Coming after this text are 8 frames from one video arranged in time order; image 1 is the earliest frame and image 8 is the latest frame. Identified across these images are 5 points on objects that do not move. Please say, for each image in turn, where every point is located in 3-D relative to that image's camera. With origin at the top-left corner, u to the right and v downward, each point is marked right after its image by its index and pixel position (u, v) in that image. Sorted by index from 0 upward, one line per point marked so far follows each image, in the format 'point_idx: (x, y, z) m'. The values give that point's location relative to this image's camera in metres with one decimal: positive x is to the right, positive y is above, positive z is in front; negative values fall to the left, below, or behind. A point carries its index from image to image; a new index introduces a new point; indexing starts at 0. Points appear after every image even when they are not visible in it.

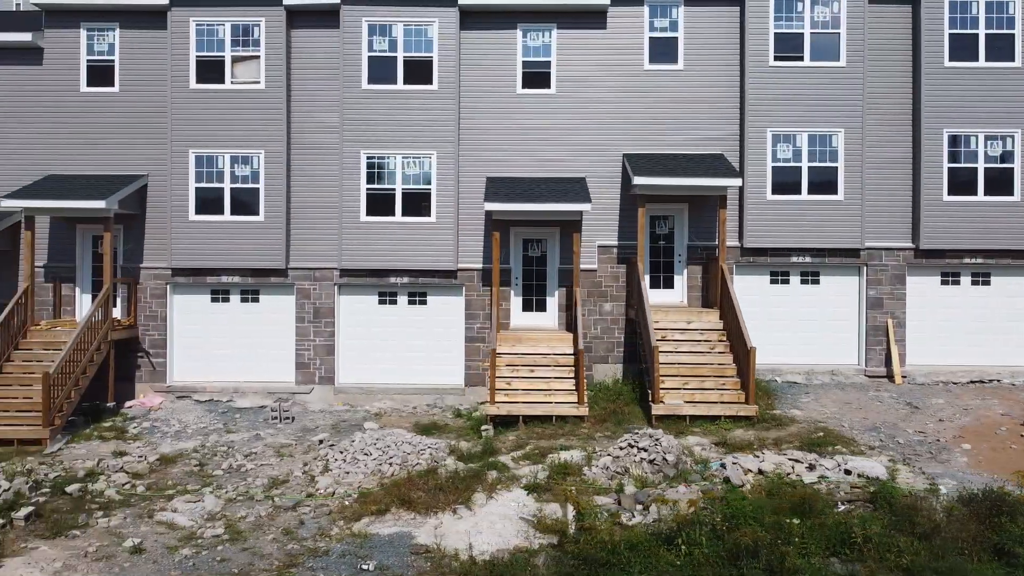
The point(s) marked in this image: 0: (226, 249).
0: (-6.4, +0.9, +15.4) m
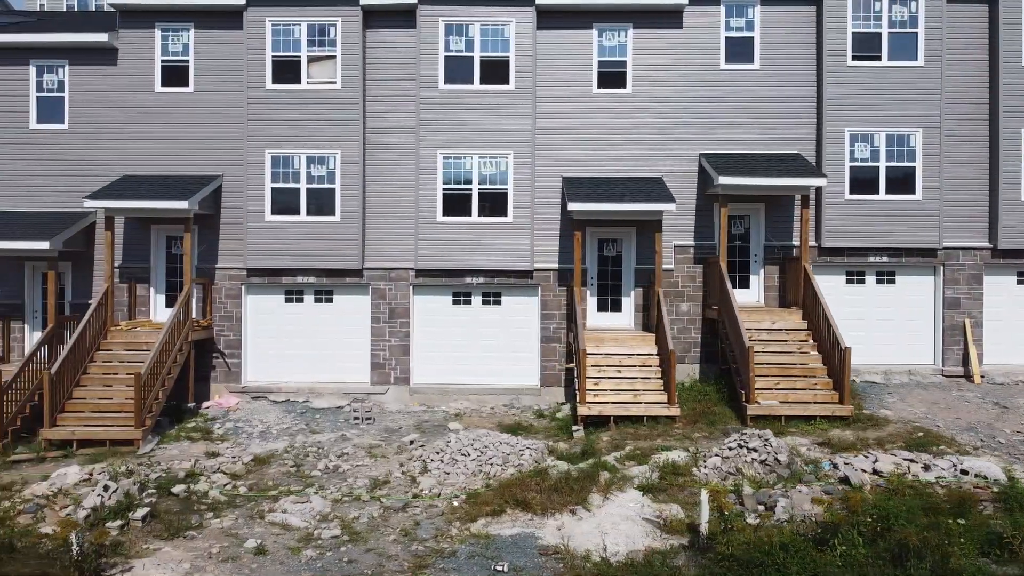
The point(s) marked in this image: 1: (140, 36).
0: (-4.7, +0.9, +15.4) m
1: (-8.4, +5.7, +15.7) m
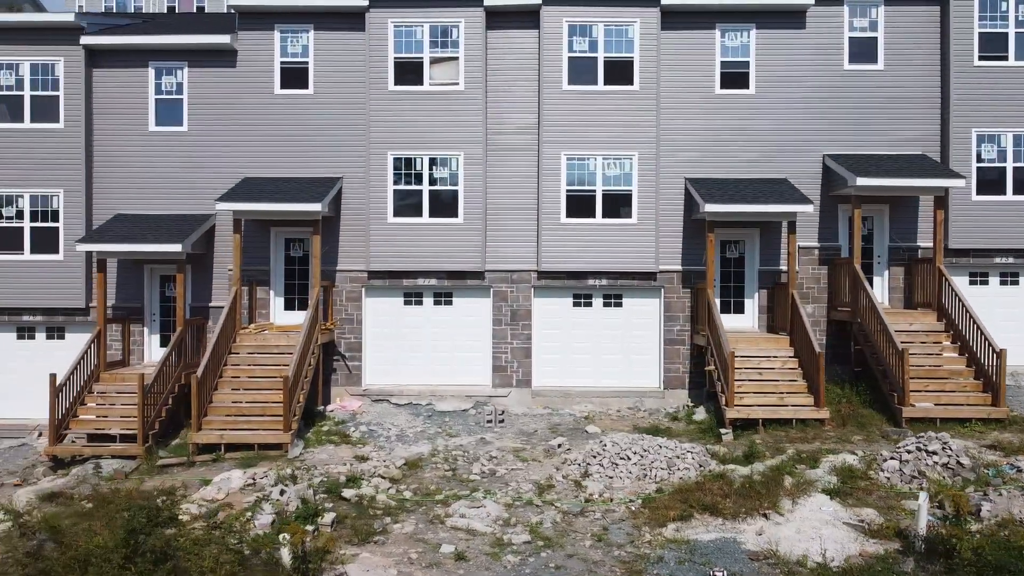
0: (-2.0, +0.8, +15.4) m
1: (-5.7, +5.7, +15.6) m
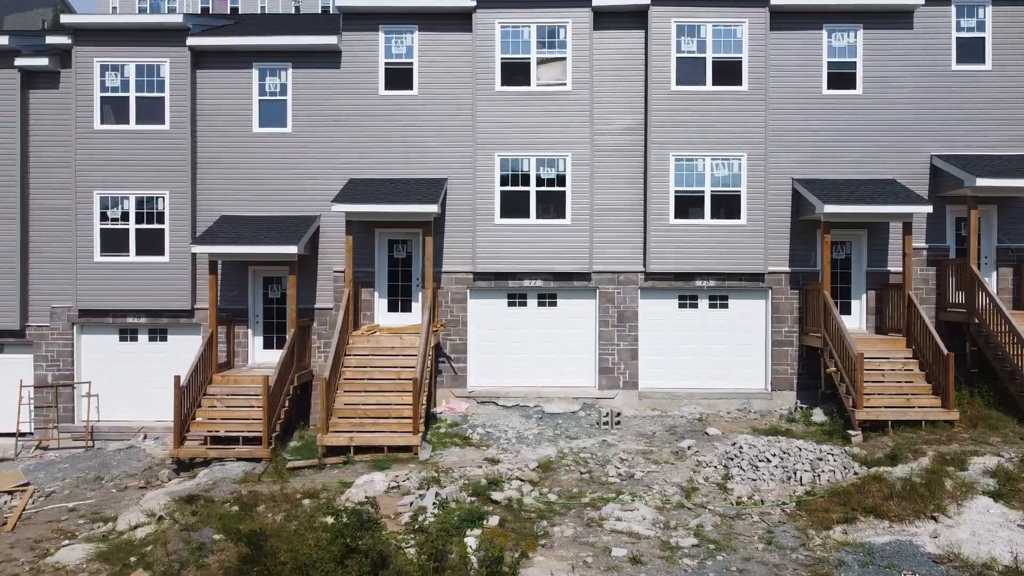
0: (+0.4, +0.8, +15.3) m
1: (-3.3, +5.6, +15.6) m
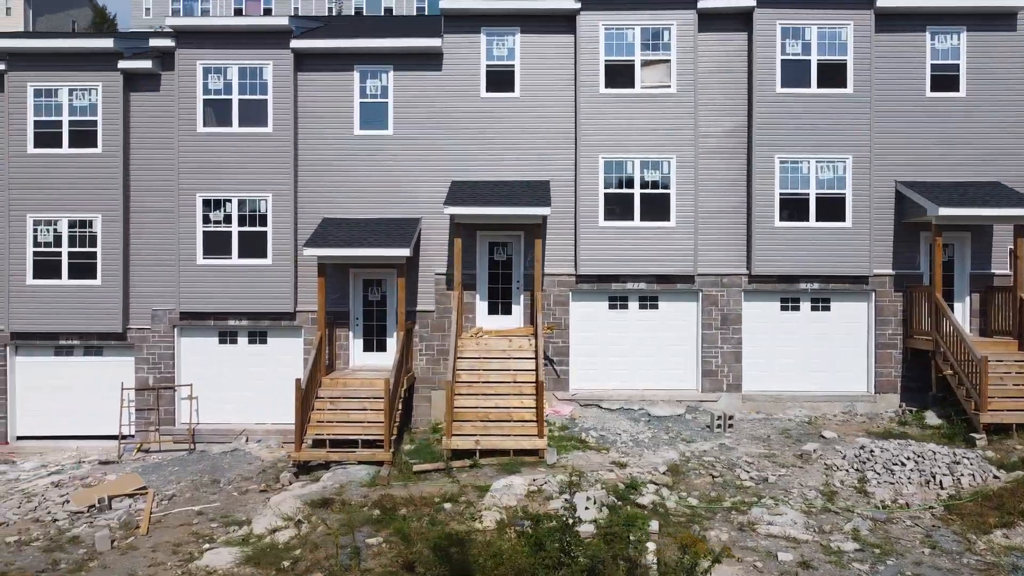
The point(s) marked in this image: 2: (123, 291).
0: (+2.7, +0.7, +15.3) m
1: (-1.0, +5.6, +15.5) m
2: (-8.7, -0.1, +15.5) m
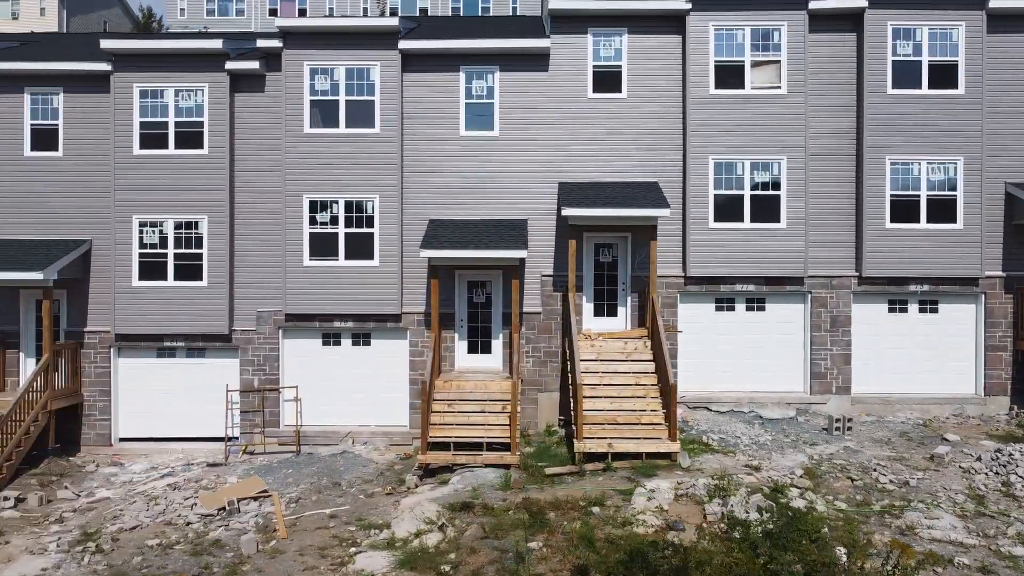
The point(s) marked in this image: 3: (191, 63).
0: (+5.1, +0.7, +15.2) m
1: (+1.4, +5.5, +15.5) m
2: (-6.3, -0.1, +15.4) m
3: (-7.1, +5.0, +15.4) m
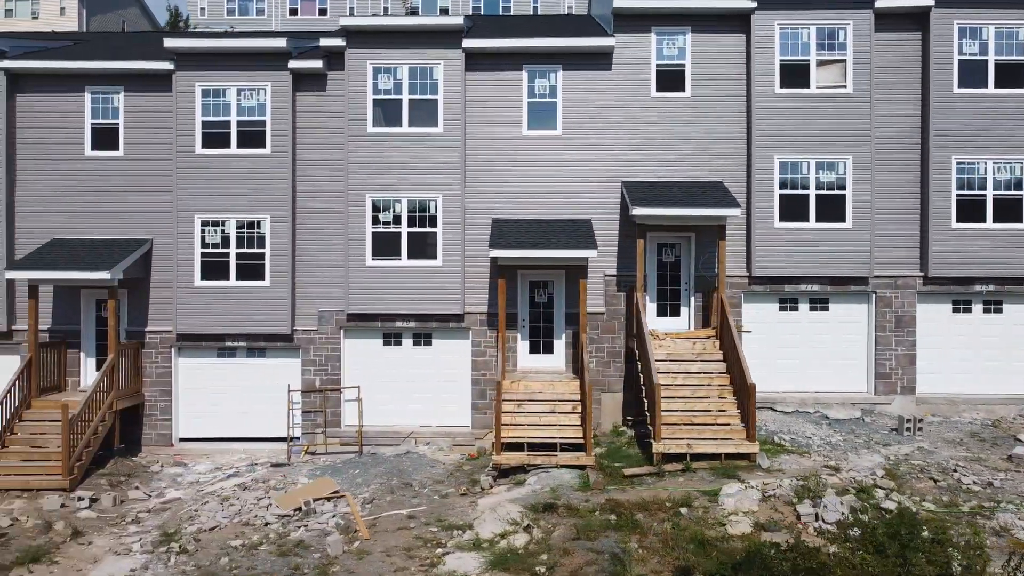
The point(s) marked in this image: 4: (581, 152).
0: (+6.5, +0.7, +15.2) m
1: (+2.8, +5.5, +15.4) m
2: (-4.9, -0.1, +15.4) m
3: (-5.7, +5.0, +15.3) m
4: (+1.5, +3.0, +15.4) m
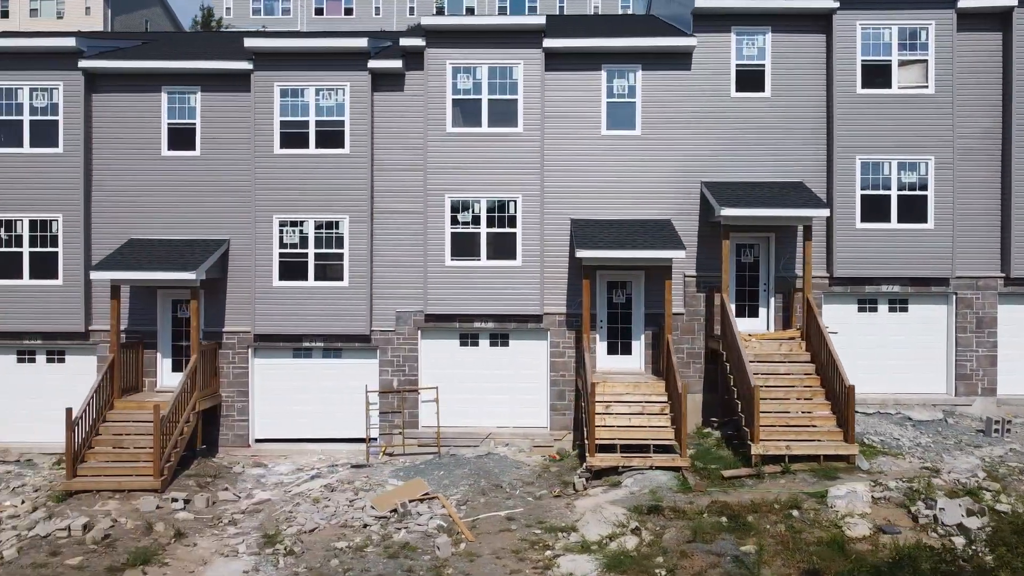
0: (+8.3, +0.7, +15.1) m
1: (+4.5, +5.5, +15.4) m
2: (-3.2, -0.1, +15.3) m
3: (-4.0, +5.0, +15.3) m
4: (+3.3, +3.0, +15.4) m
